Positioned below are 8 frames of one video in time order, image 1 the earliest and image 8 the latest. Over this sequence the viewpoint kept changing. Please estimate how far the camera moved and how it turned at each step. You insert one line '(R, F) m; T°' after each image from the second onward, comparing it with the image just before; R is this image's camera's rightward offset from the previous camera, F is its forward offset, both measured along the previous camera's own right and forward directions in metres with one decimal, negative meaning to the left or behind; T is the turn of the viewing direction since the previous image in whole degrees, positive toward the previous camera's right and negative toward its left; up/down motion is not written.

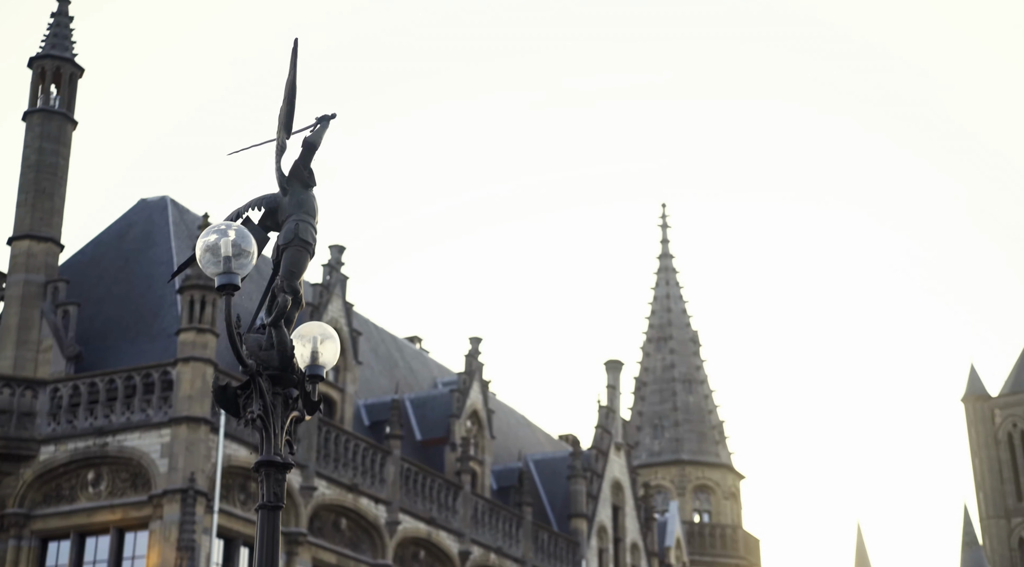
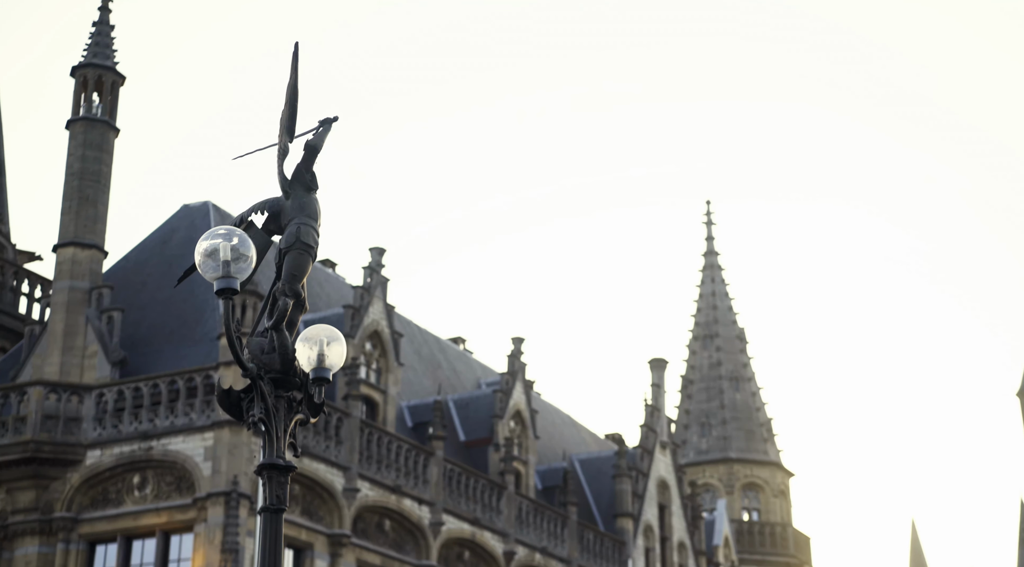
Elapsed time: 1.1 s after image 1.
(+0.5, 0.0) m; -2°
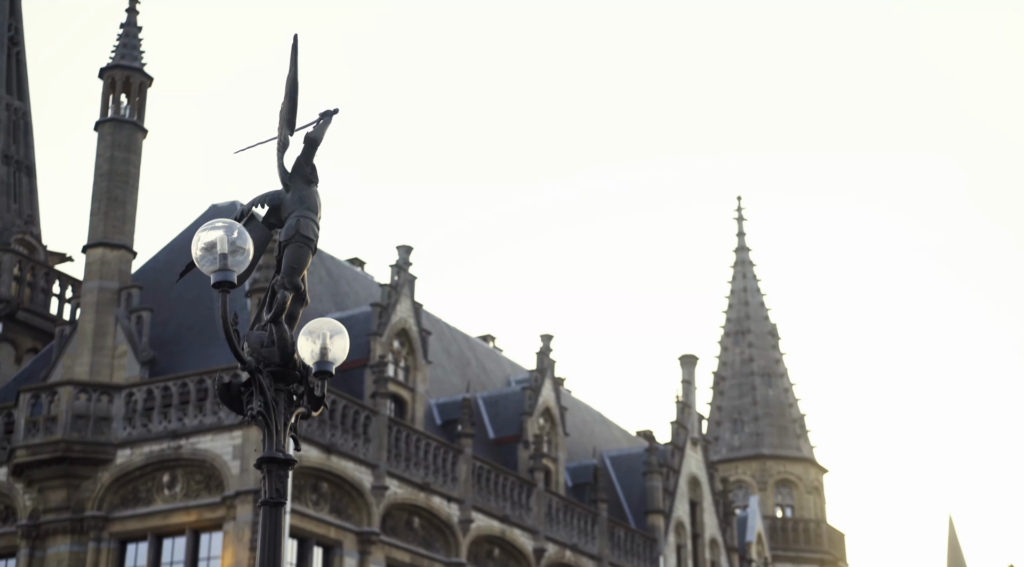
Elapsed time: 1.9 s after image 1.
(+0.3, +0.1) m; -2°
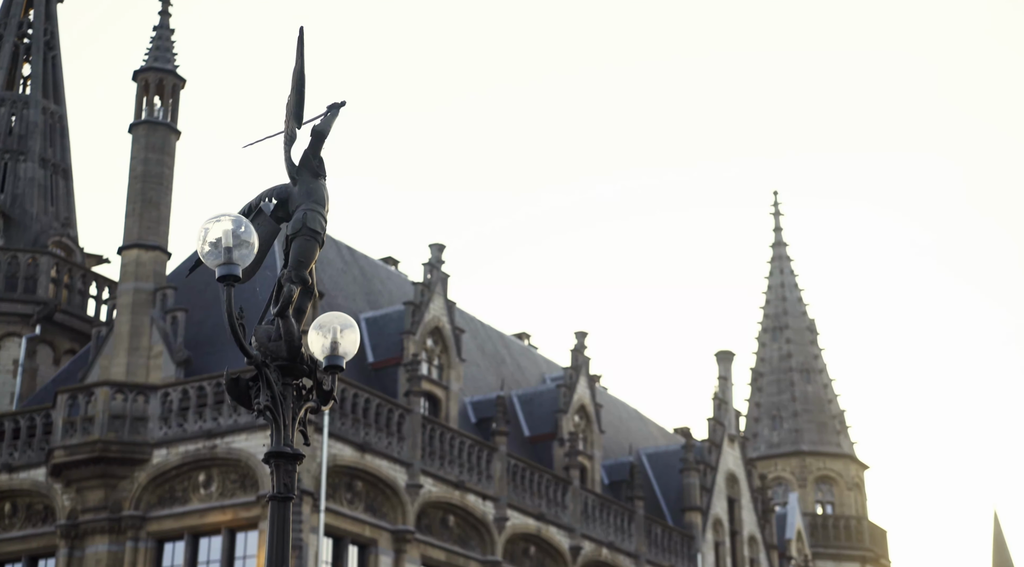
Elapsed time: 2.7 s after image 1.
(+0.3, 0.0) m; -2°
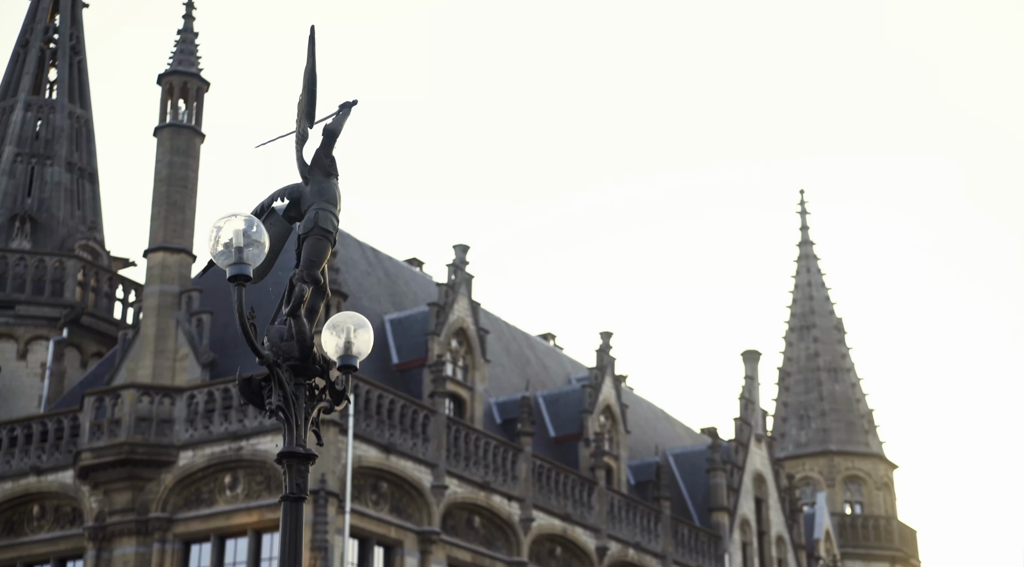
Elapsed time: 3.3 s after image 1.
(+0.1, 0.0) m; -1°
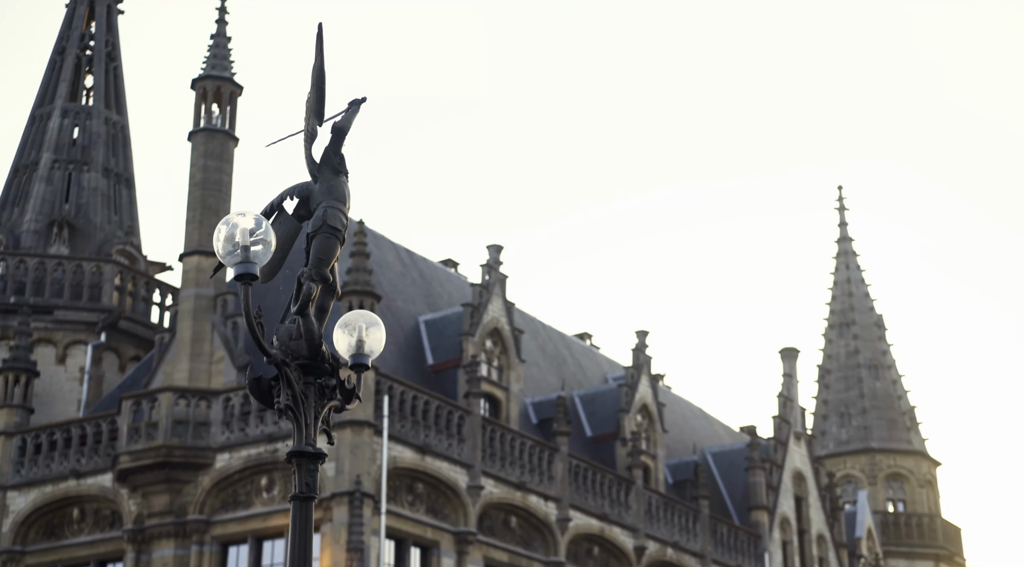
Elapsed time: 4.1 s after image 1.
(+0.3, +0.1) m; -2°
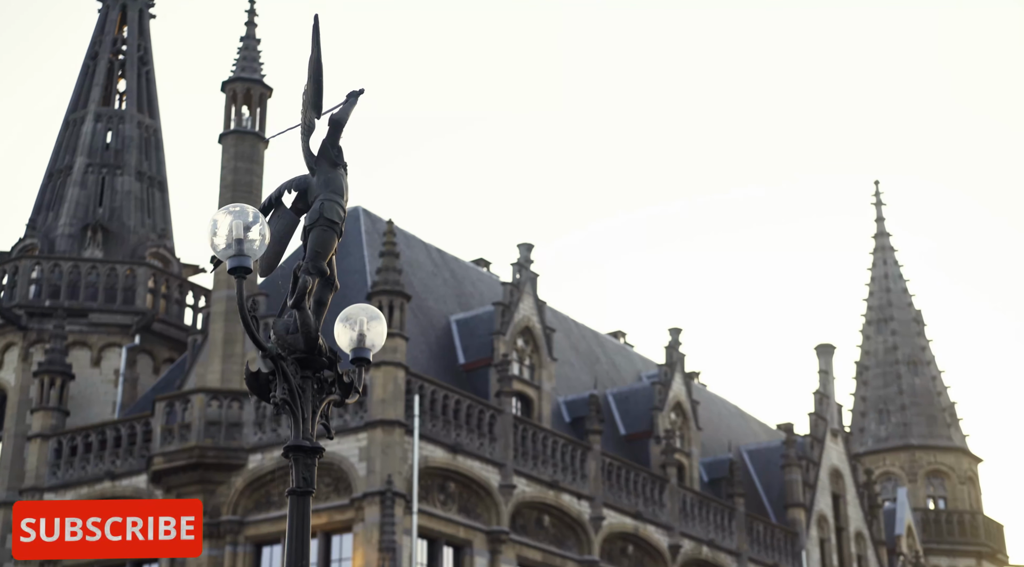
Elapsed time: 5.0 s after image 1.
(+0.4, +0.1) m; -2°
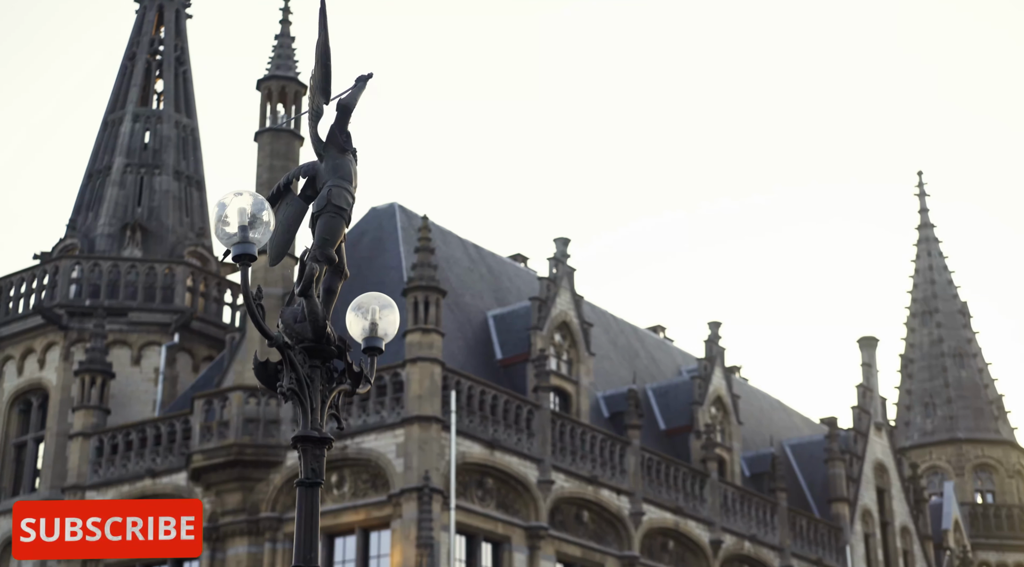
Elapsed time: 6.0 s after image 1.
(+0.3, +0.2) m; -2°
